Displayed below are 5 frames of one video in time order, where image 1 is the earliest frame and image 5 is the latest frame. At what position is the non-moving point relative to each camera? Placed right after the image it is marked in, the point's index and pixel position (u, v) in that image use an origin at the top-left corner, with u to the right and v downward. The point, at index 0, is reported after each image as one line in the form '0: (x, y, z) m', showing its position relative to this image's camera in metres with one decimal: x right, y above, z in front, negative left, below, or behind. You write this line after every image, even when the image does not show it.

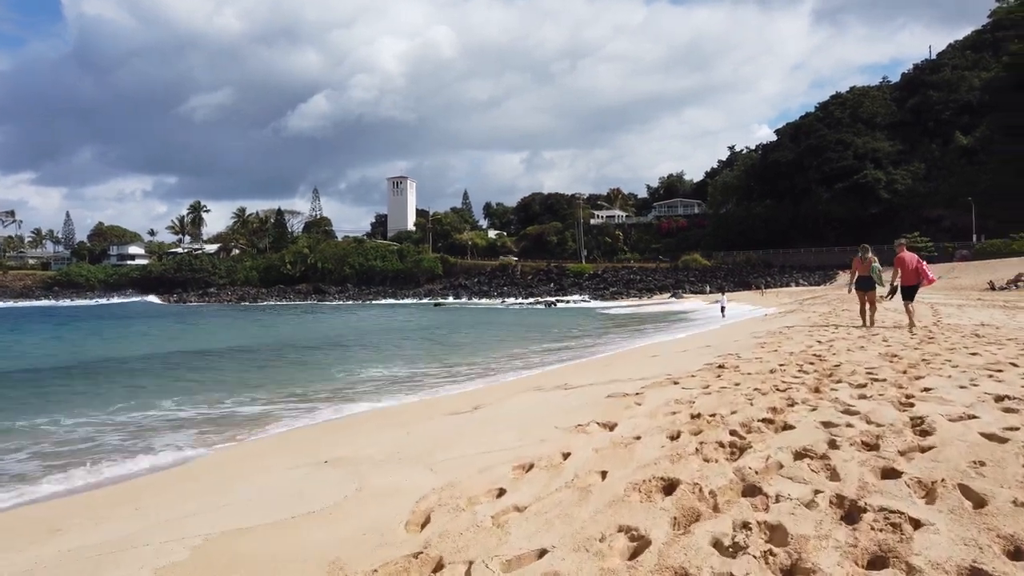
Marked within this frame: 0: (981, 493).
0: (+1.6, -0.7, +2.7) m
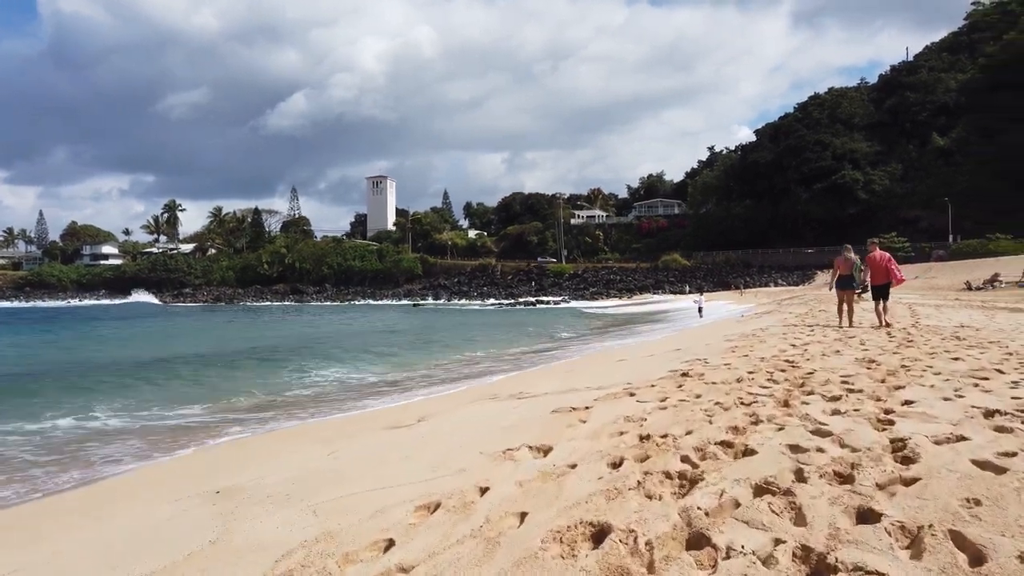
0: (+1.3, -0.7, +2.2) m
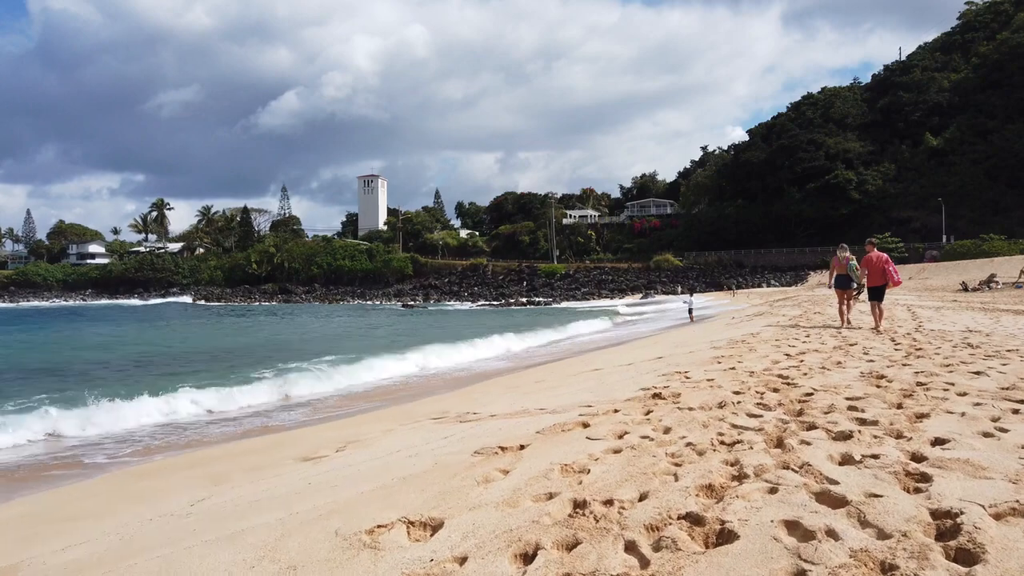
0: (+0.9, -0.7, +1.1) m
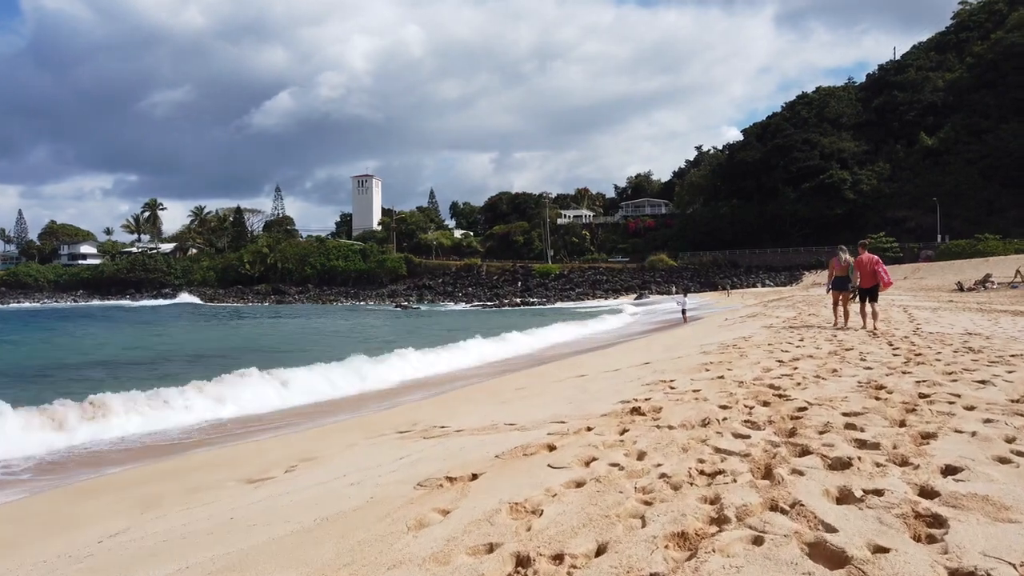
0: (+0.7, -0.7, +0.7) m
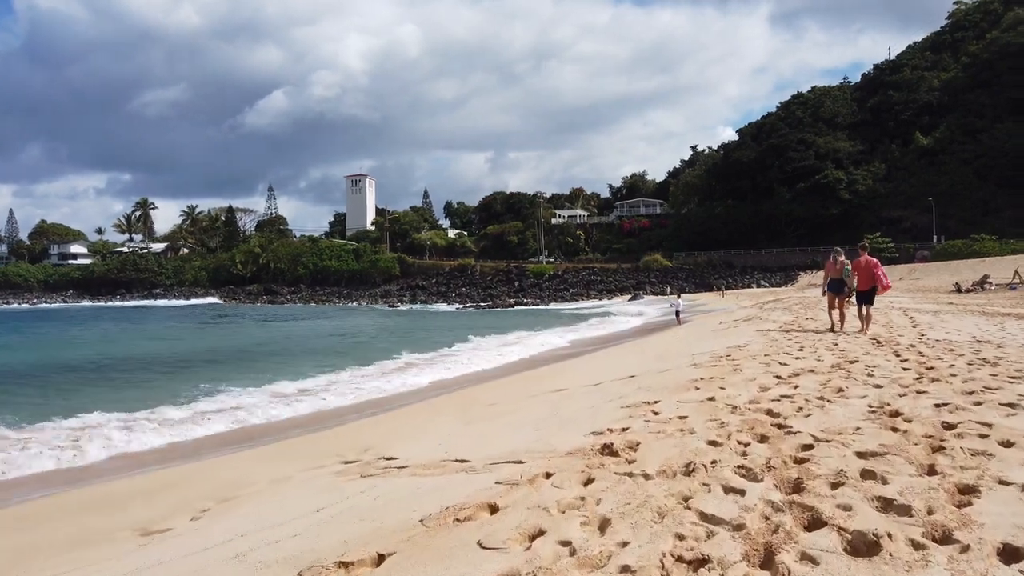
0: (+0.5, -0.8, 0.0) m
